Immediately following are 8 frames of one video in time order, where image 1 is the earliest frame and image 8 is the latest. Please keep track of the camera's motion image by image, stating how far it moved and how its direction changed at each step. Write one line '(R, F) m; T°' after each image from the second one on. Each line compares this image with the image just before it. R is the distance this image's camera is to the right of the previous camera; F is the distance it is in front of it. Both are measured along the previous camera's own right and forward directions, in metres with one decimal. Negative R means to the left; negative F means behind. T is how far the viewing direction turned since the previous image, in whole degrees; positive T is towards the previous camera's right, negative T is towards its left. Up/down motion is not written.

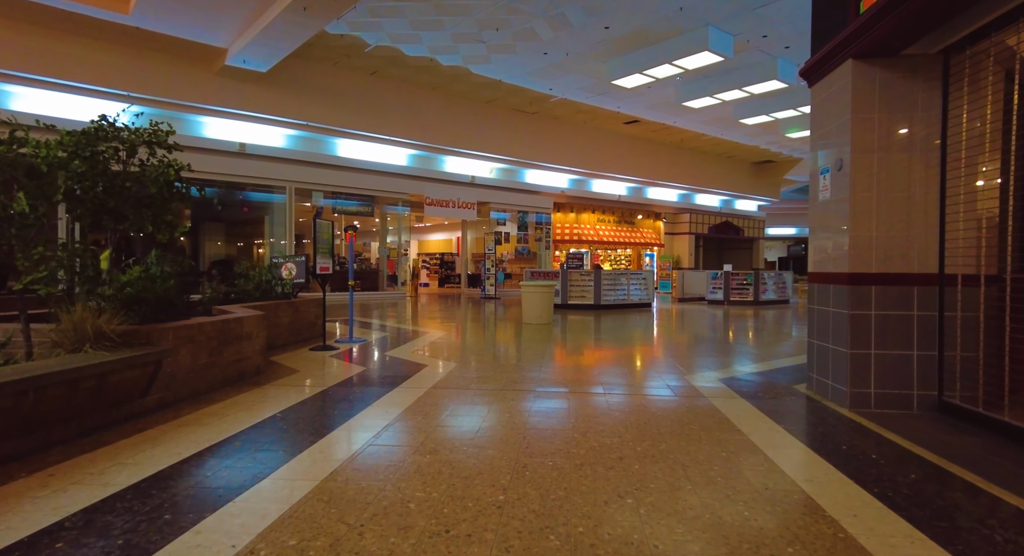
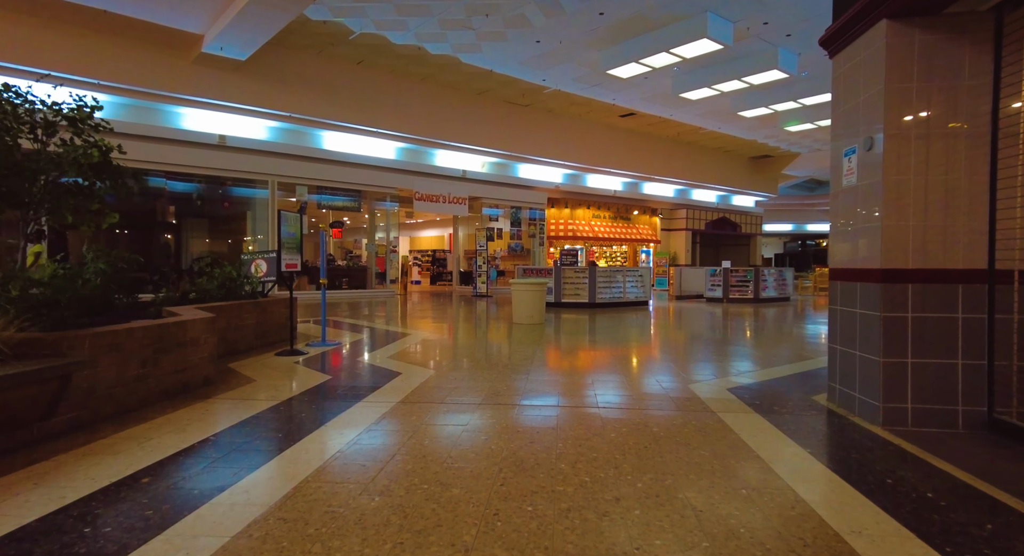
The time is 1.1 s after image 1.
(+0.1, +0.5) m; 0°
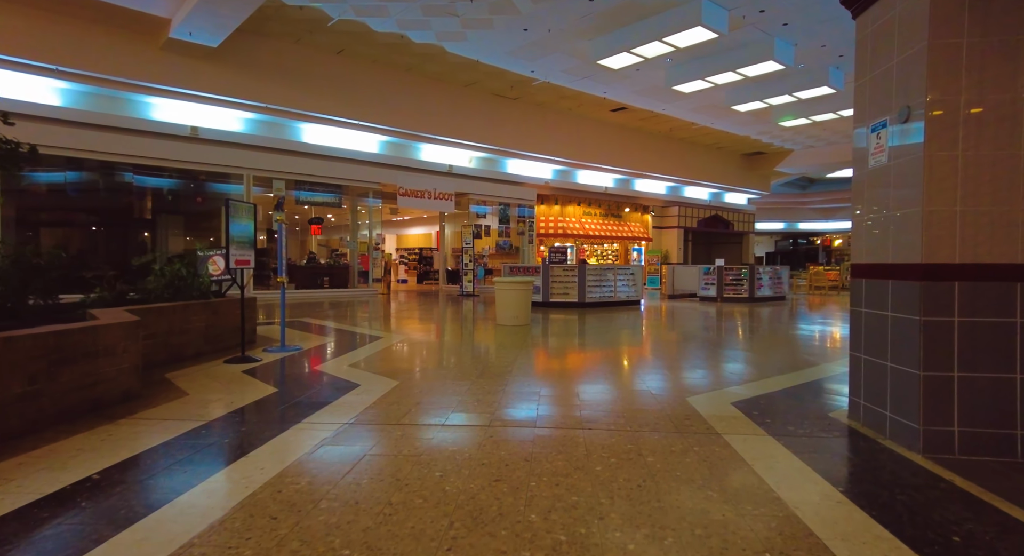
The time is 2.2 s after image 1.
(+0.1, +0.5) m; +1°
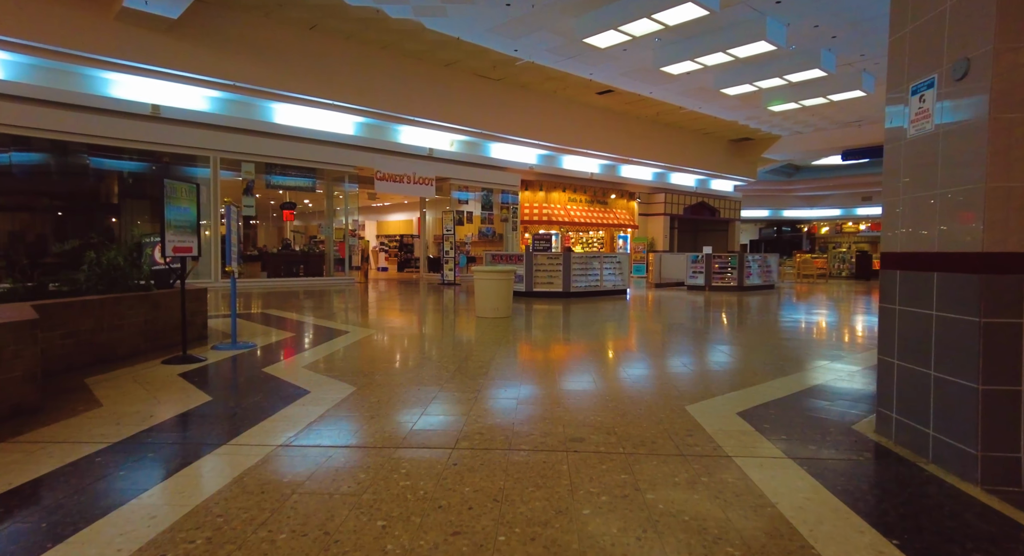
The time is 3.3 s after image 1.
(+0.1, +0.5) m; +2°
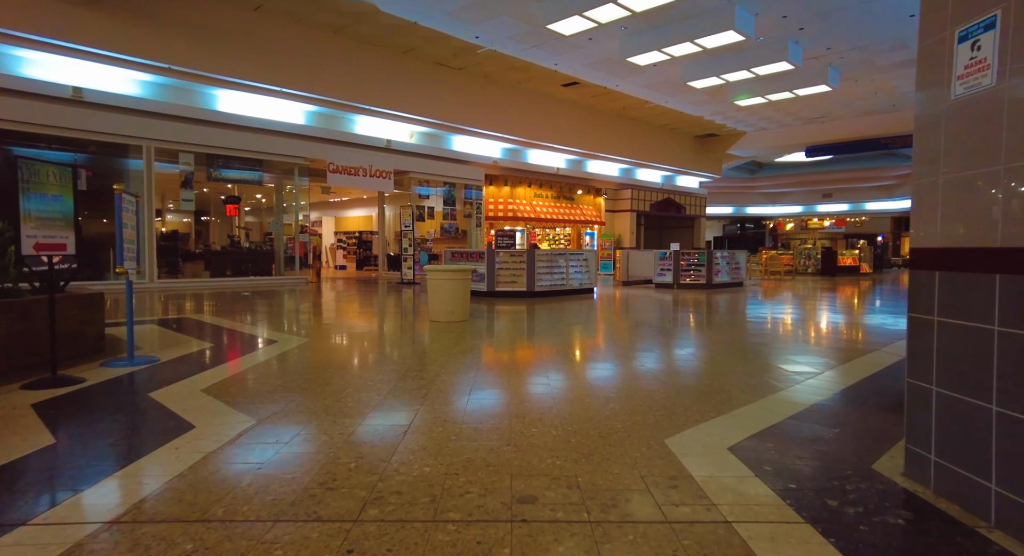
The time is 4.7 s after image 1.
(+0.1, +0.6) m; +4°
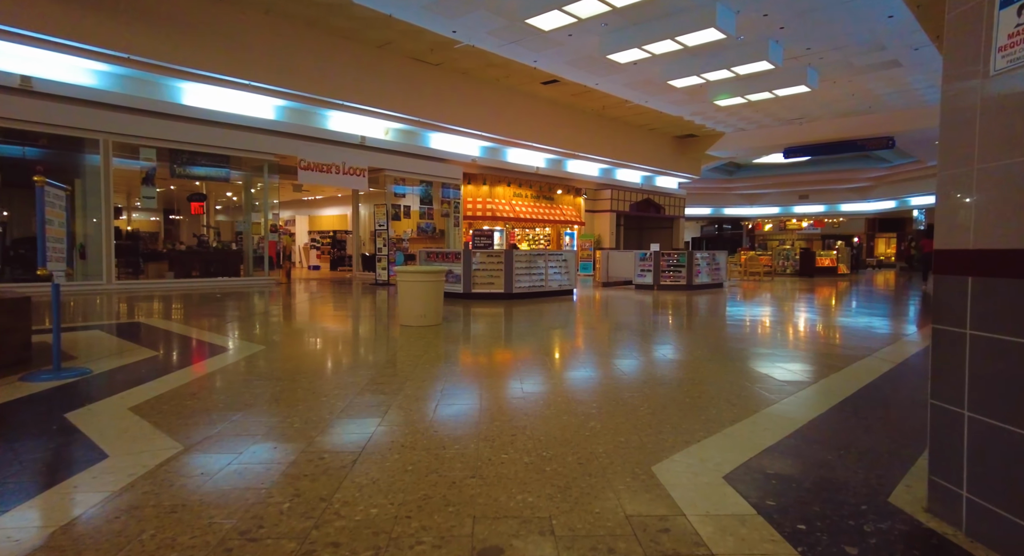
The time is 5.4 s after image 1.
(+0.1, +0.3) m; +2°
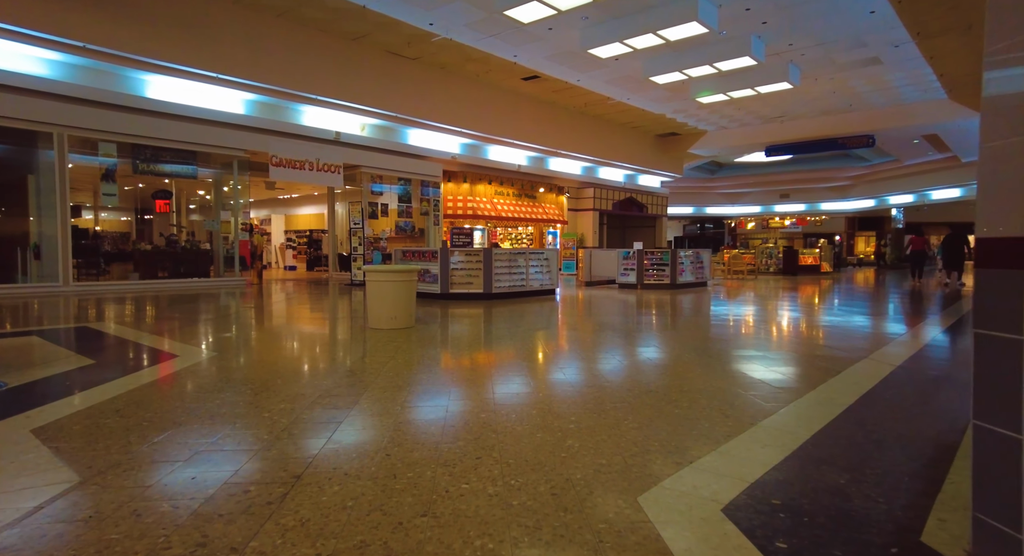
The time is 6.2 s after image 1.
(+0.1, +0.3) m; +2°
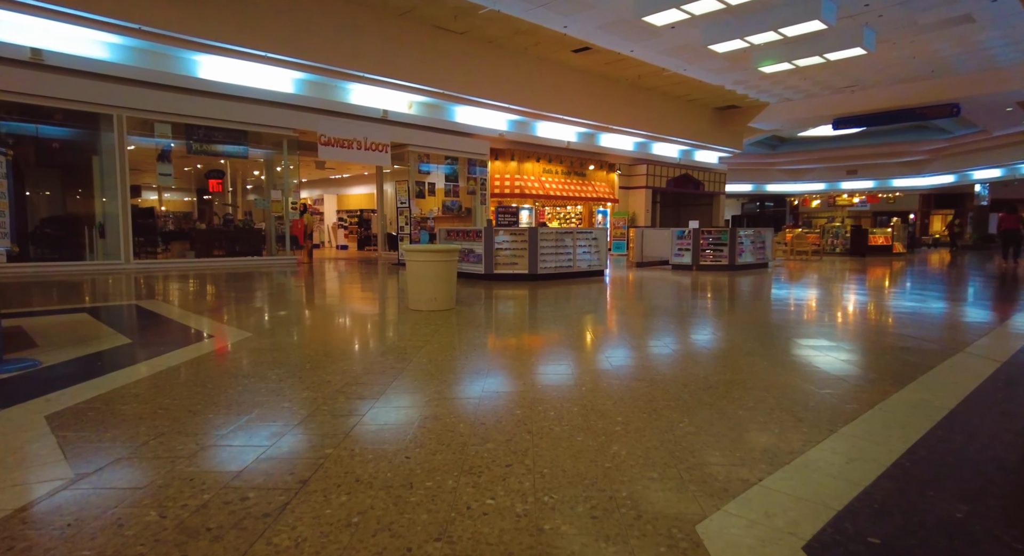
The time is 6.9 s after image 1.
(0.0, +0.3) m; -5°
